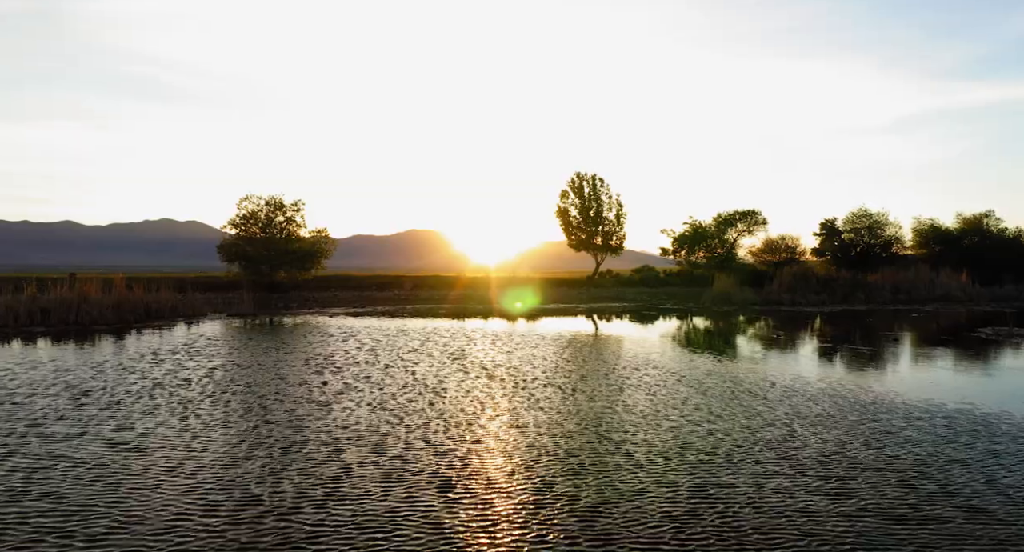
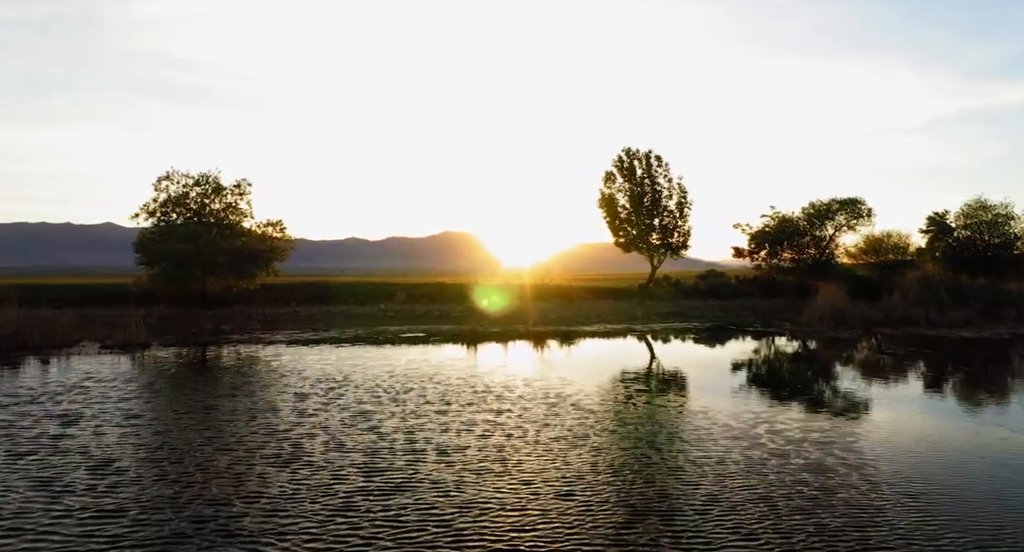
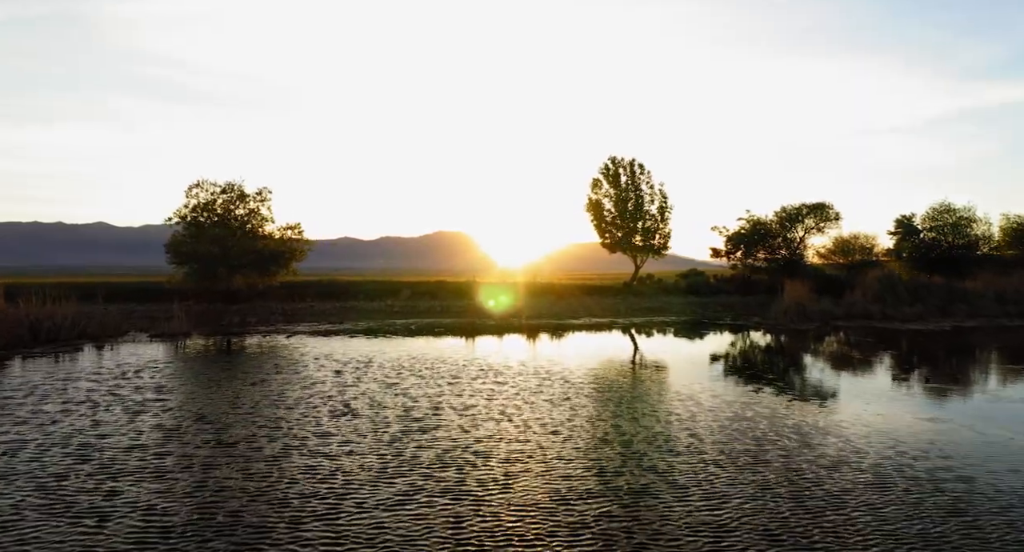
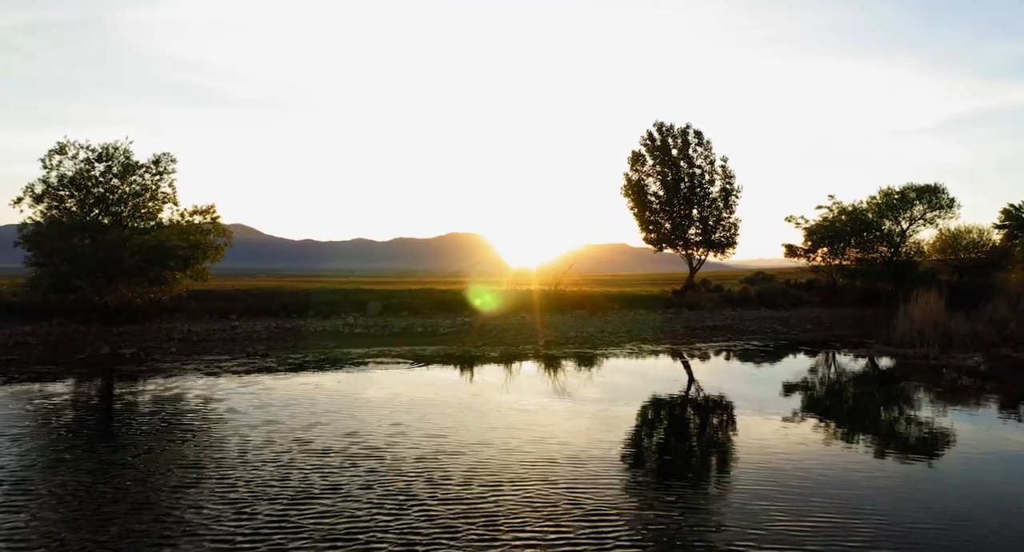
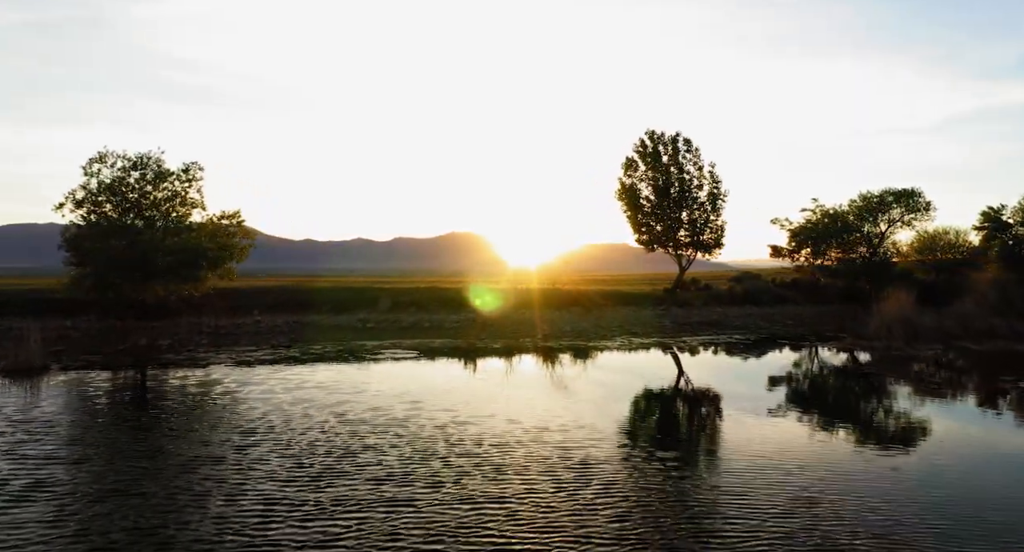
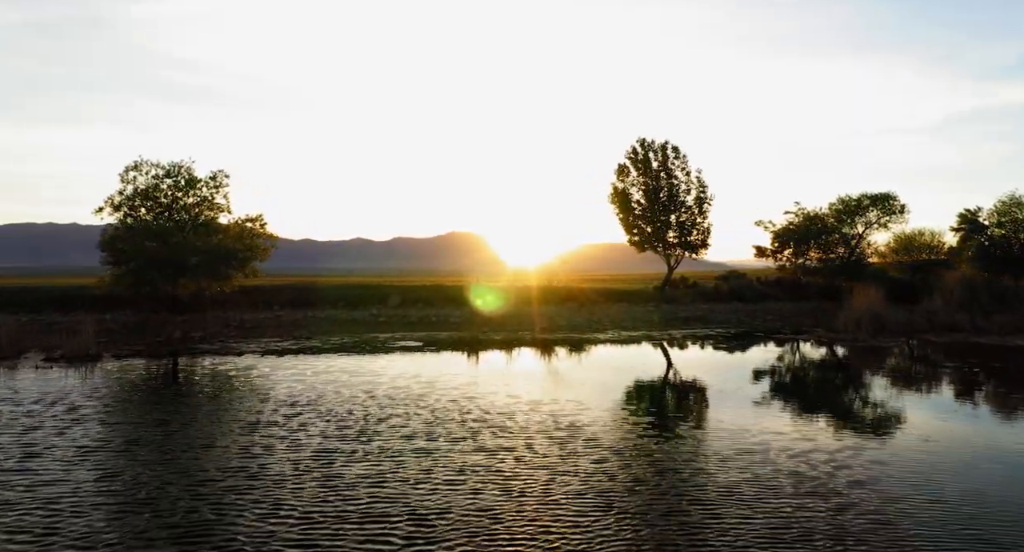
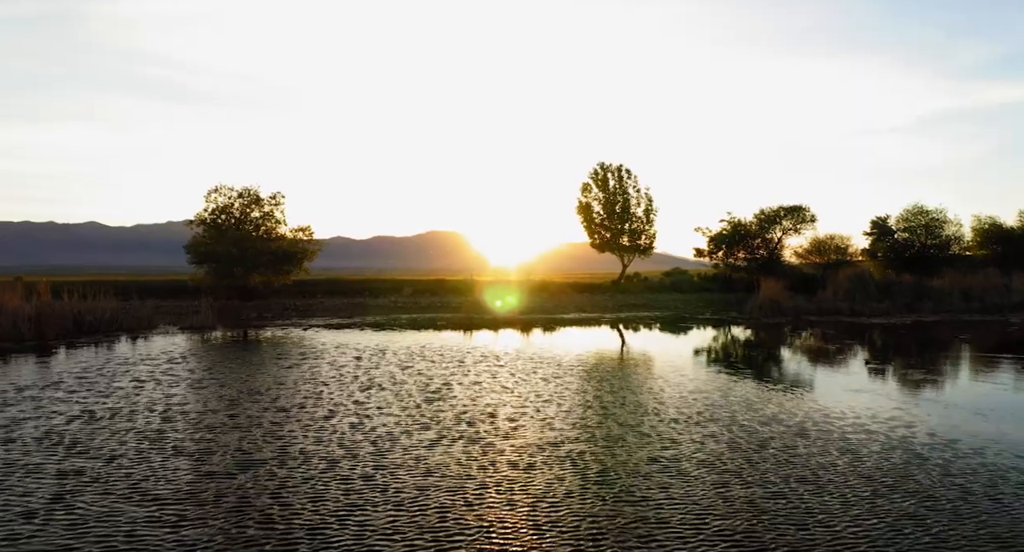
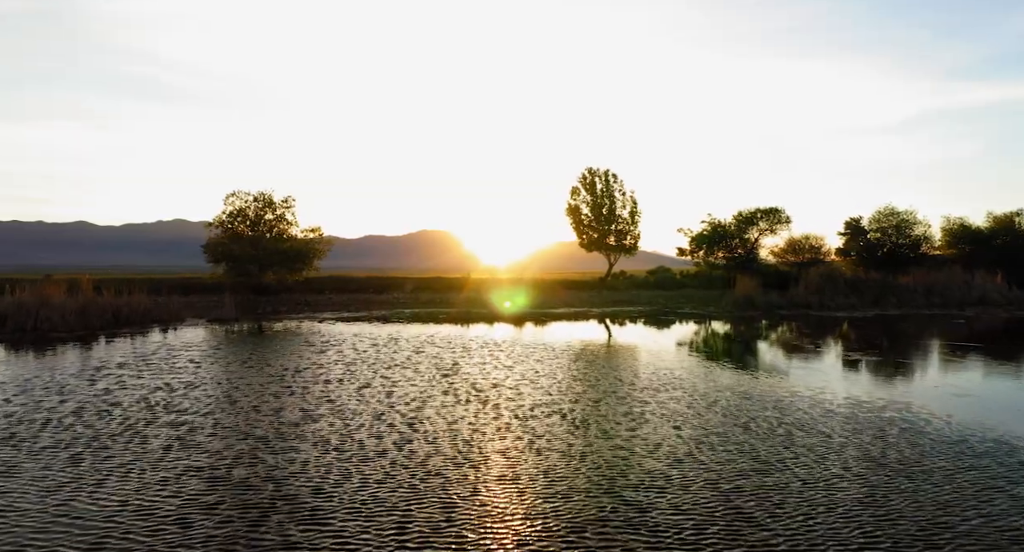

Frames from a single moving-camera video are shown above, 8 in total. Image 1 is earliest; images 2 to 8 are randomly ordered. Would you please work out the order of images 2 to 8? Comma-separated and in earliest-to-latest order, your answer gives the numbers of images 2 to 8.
8, 7, 3, 2, 6, 5, 4
